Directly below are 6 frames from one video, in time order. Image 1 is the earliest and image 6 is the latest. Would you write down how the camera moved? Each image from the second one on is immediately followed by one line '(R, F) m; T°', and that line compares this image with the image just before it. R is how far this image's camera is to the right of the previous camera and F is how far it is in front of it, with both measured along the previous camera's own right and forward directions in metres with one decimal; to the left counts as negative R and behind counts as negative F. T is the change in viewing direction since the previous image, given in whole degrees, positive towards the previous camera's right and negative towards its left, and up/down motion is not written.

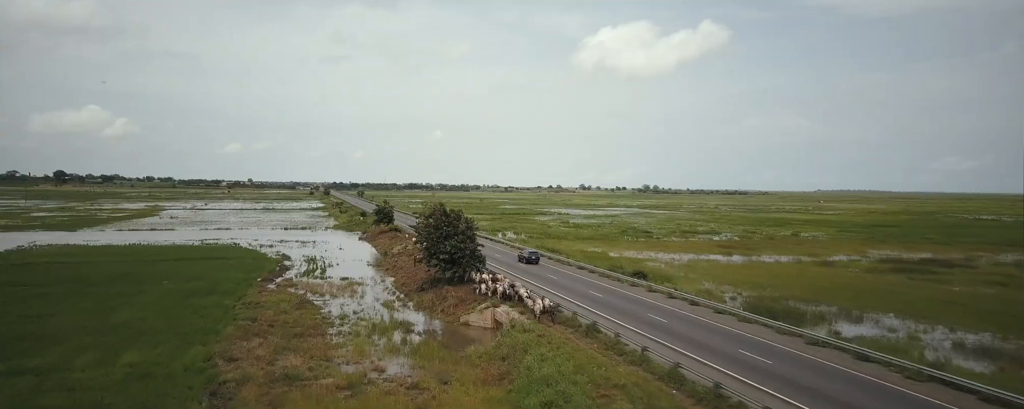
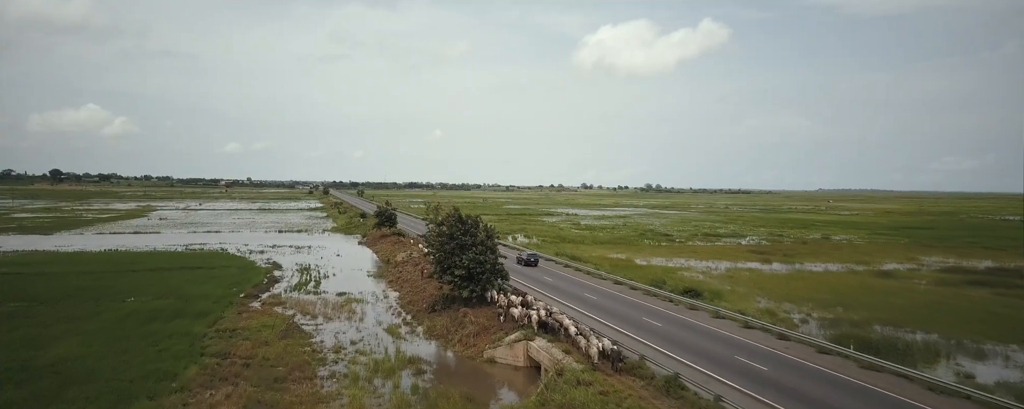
(-1.5, +5.4) m; 0°
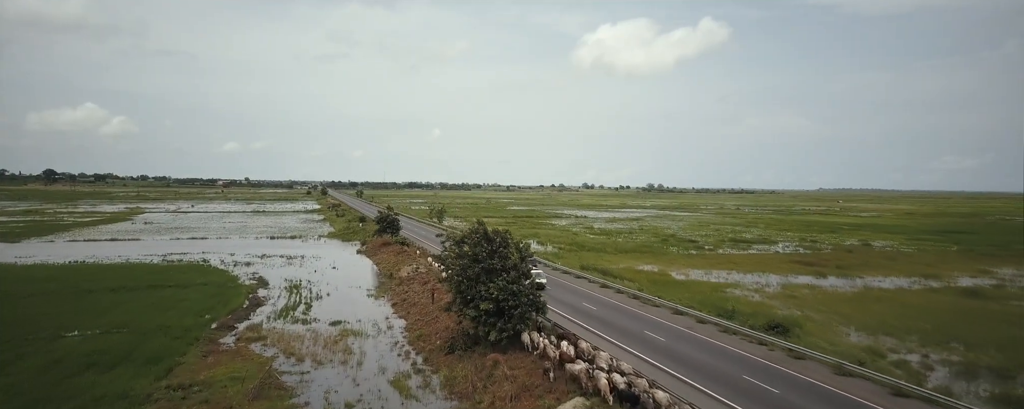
(-1.7, +6.0) m; 0°
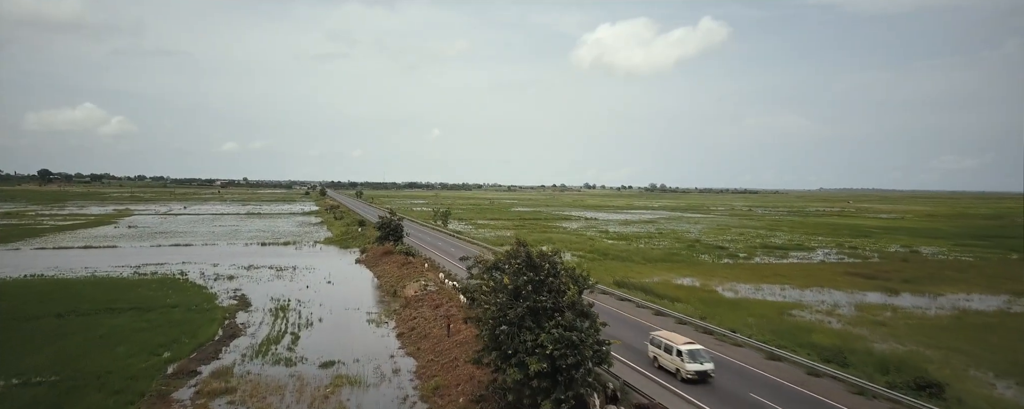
(-1.6, +6.0) m; 0°
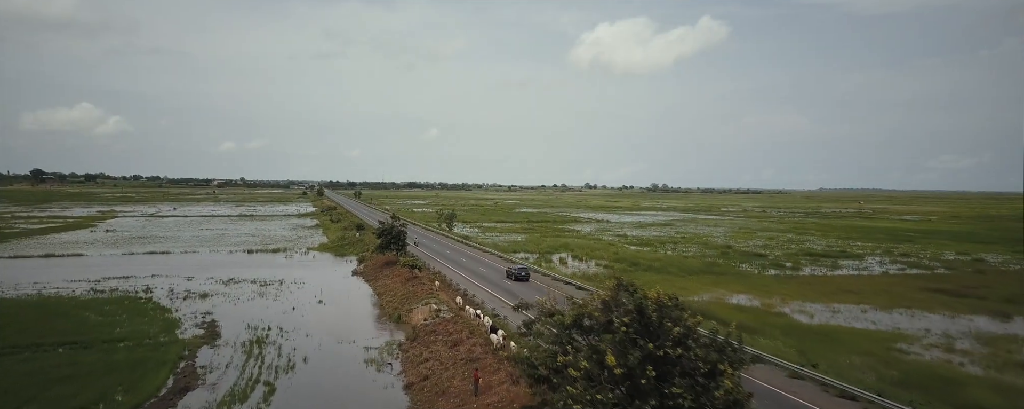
(-1.8, +6.6) m; 0°
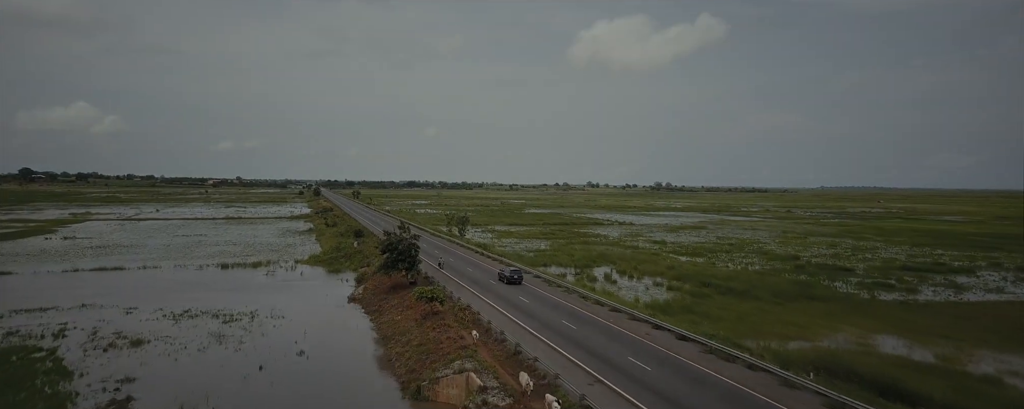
(-3.0, +10.7) m; 0°
